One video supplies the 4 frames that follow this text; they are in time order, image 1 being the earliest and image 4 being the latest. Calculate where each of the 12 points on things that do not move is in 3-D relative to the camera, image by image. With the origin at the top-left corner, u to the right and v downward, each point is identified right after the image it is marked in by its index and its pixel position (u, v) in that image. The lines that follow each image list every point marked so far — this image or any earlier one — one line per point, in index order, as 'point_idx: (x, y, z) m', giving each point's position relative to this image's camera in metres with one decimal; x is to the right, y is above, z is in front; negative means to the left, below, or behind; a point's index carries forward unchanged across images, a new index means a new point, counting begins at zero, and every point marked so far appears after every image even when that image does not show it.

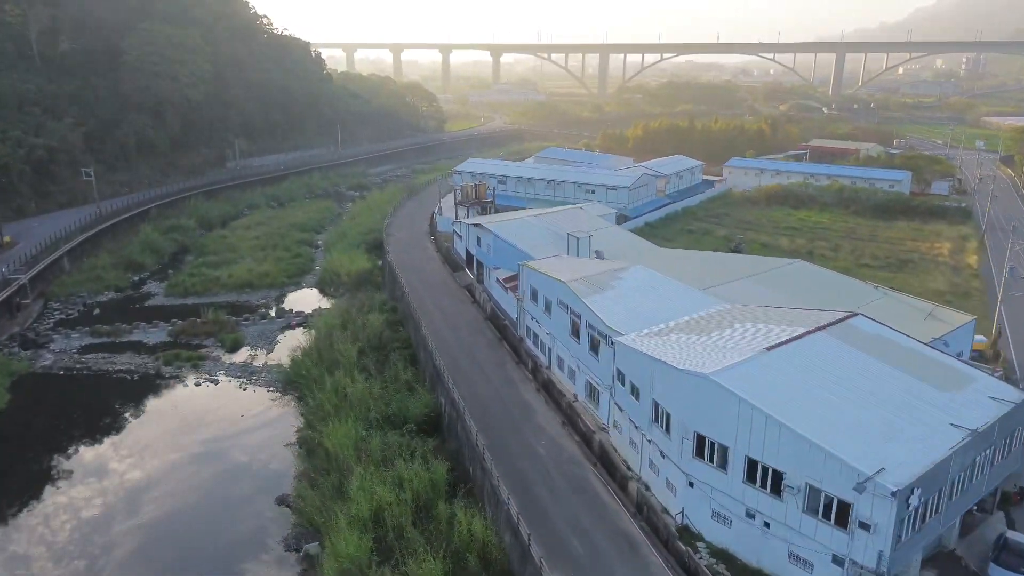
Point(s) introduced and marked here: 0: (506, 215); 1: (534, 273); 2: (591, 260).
0: (-0.1, +1.8, +18.6) m
1: (+0.4, +0.3, +13.7) m
2: (+1.5, +0.5, +14.0) m
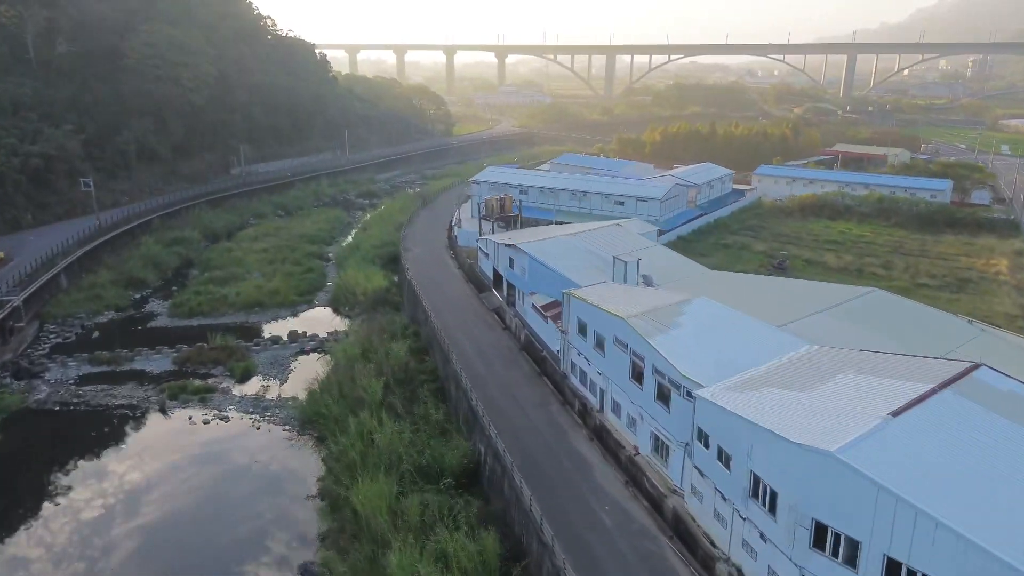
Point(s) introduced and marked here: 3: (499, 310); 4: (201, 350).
0: (+0.6, +1.3, +17.2) m
1: (+1.2, -0.3, +12.3) m
2: (+2.3, 0.0, +12.6) m
3: (-0.3, -0.5, +17.0) m
4: (-7.3, -1.5, +17.4) m
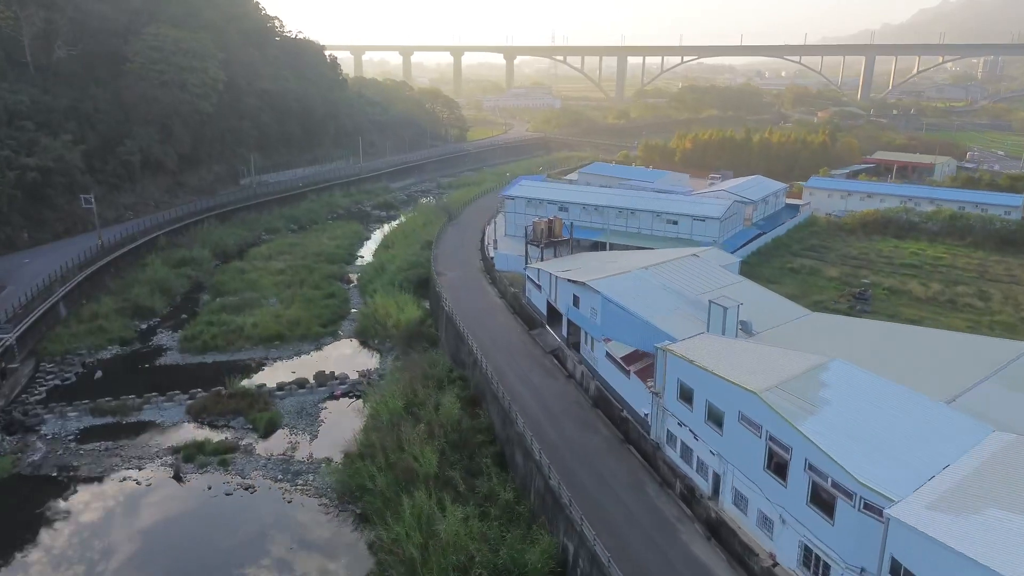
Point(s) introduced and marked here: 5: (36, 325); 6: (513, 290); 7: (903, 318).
0: (+1.9, +0.5, +15.1) m
1: (+2.4, -1.1, +10.2) m
2: (+3.5, -0.8, +10.5) m
3: (+0.9, -1.3, +14.9) m
4: (-6.1, -2.3, +15.3) m
5: (-11.5, -0.9, +17.9) m
6: (0.0, -0.1, +18.7) m
7: (+8.9, -0.7, +17.0) m
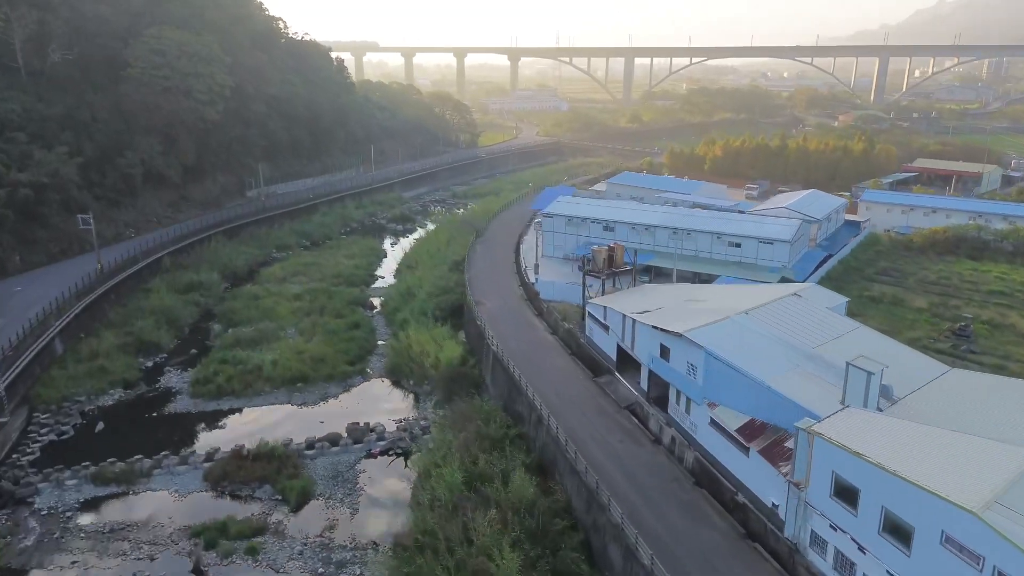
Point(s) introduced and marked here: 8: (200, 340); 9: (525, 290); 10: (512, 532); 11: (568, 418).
0: (+3.1, -0.3, +13.0) m
1: (+3.6, -1.8, +8.1) m
2: (+4.7, -1.6, +8.4) m
3: (+2.2, -2.1, +12.9) m
4: (-4.8, -3.1, +13.2) m
5: (-10.3, -1.7, +15.8) m
6: (+1.2, -0.8, +16.6) m
7: (+10.1, -1.4, +14.9) m
8: (-8.4, -1.4, +19.8) m
9: (+0.4, 0.0, +20.0) m
10: (0.0, -3.3, +10.1) m
11: (+1.0, -2.3, +12.9) m
